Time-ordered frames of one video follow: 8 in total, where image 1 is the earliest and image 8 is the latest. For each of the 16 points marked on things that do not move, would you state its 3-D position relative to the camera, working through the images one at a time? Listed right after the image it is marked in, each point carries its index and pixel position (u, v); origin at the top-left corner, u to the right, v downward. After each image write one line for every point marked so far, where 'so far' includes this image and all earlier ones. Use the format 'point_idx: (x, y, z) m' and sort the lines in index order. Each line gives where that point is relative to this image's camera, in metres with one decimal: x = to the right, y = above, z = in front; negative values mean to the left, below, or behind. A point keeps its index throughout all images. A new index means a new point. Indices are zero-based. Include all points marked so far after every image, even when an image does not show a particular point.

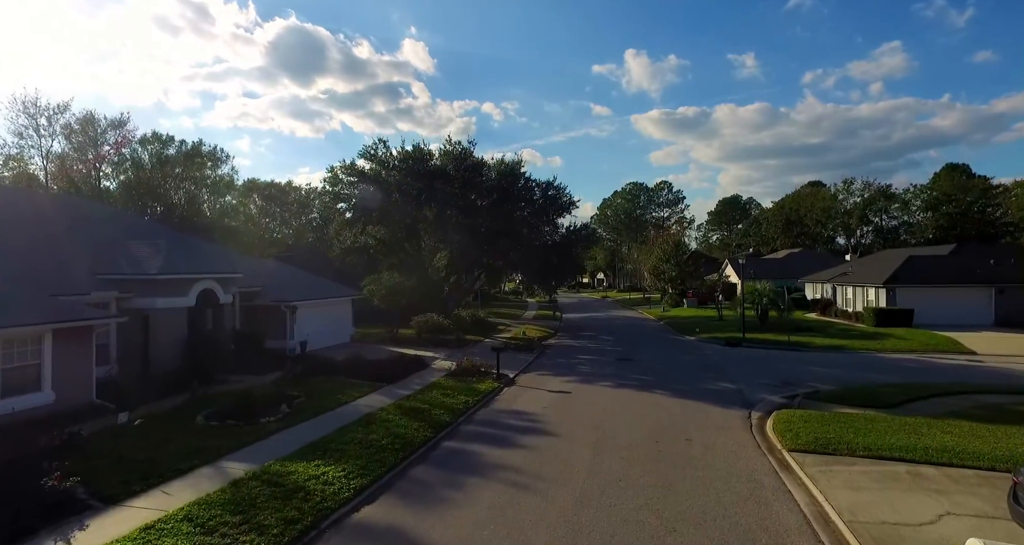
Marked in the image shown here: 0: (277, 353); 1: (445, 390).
0: (-7.4, -2.5, +17.8) m
1: (-1.7, -3.0, +14.4) m
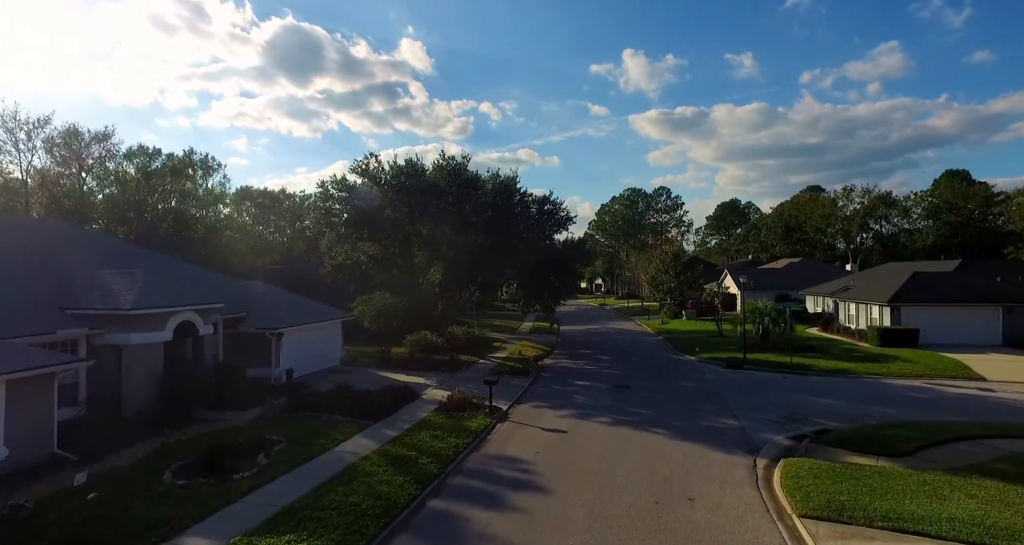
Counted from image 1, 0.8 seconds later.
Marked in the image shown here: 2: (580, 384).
0: (-7.6, -3.4, +17.1) m
1: (-1.9, -3.8, +13.7) m
2: (+2.4, -4.0, +19.8) m
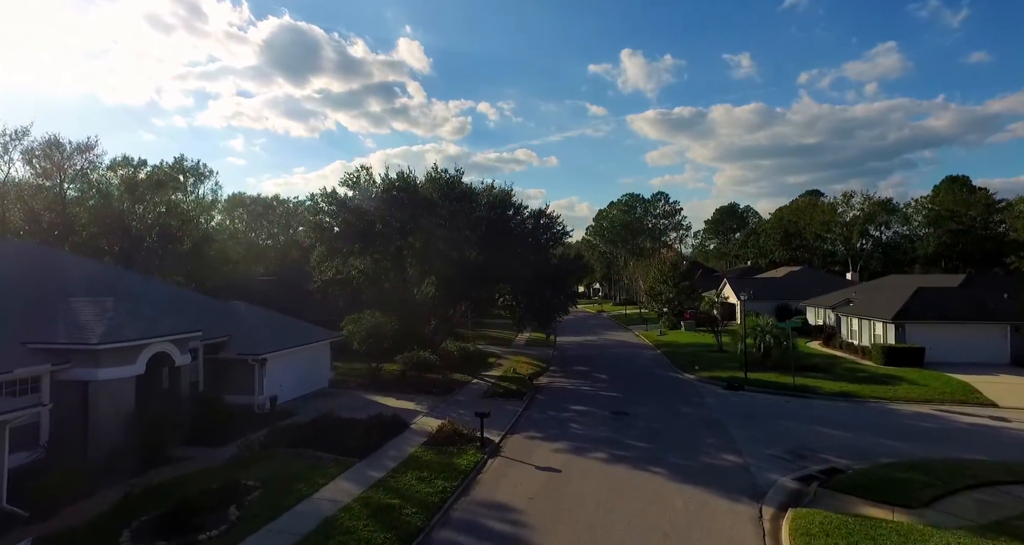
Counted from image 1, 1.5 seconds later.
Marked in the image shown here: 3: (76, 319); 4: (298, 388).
0: (-7.8, -4.1, +16.3) m
1: (-2.1, -4.6, +13.0) m
2: (+2.2, -4.7, +19.1) m
3: (-10.1, -1.1, +13.1) m
4: (-7.4, -4.0, +19.5) m
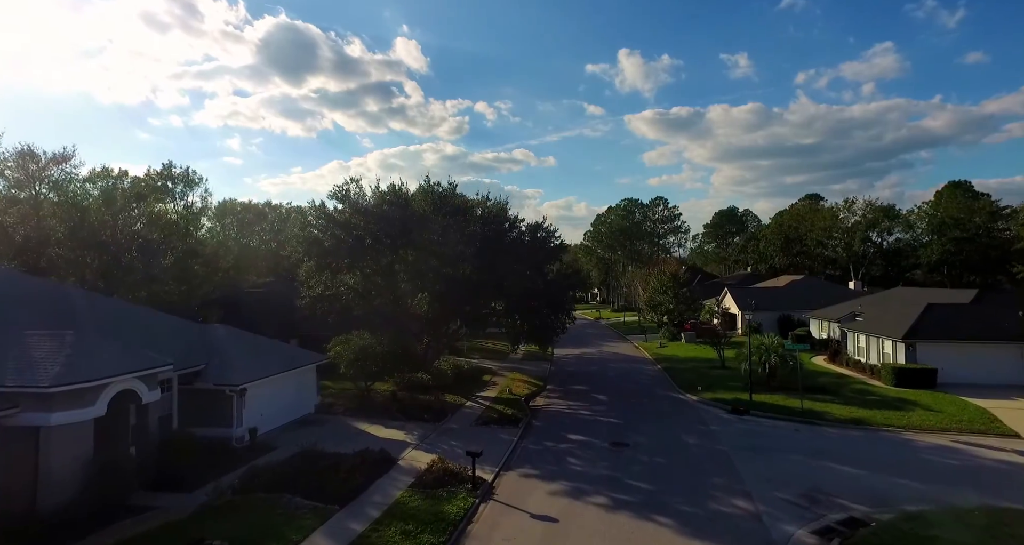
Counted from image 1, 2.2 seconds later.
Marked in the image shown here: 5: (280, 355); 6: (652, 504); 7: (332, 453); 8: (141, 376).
0: (-8.0, -4.8, +15.3) m
1: (-2.2, -5.3, +12.0) m
2: (+2.0, -5.4, +18.1) m
3: (-10.3, -1.8, +12.1) m
4: (-7.6, -4.7, +18.4) m
5: (-8.0, -2.8, +19.4) m
6: (+3.3, -5.4, +13.1) m
7: (-5.0, -5.1, +15.8) m
8: (-8.7, -2.4, +13.2) m
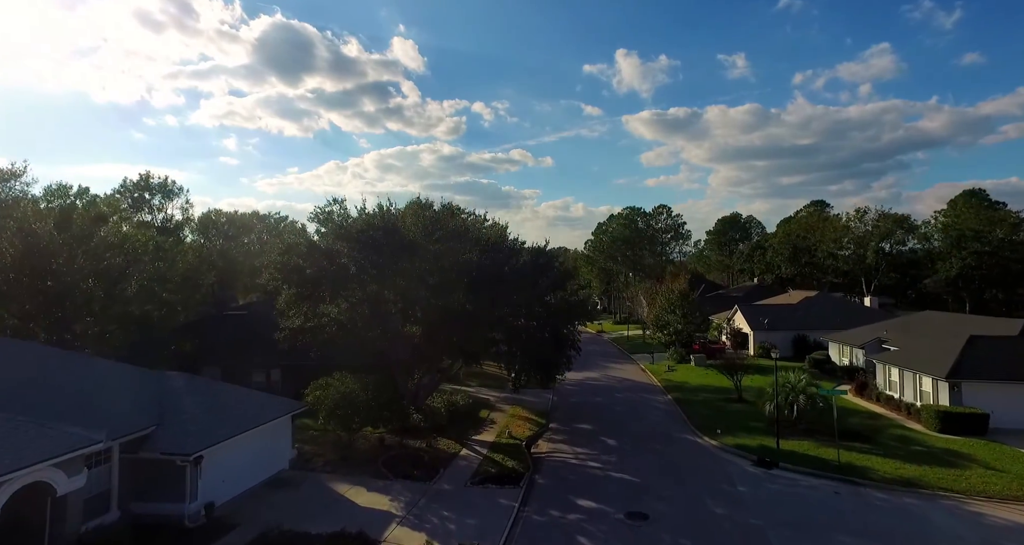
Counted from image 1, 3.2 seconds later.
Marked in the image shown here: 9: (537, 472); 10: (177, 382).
0: (-7.9, -6.0, +12.9) m
1: (-2.2, -6.5, +9.6) m
2: (+2.0, -6.6, +15.8) m
3: (-10.2, -3.0, +9.6) m
4: (-7.5, -5.9, +16.0) m
5: (-8.0, -4.0, +17.0) m
6: (+3.3, -6.6, +10.7) m
7: (-5.0, -6.3, +13.4) m
8: (-8.7, -3.6, +10.8) m
9: (+0.9, -6.7, +19.0) m
10: (-9.8, -3.2, +16.5) m
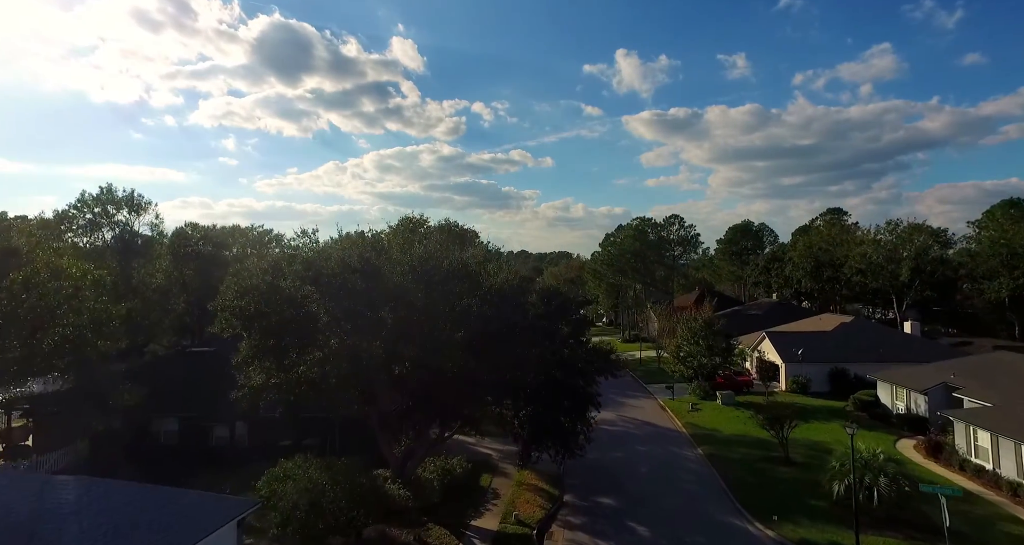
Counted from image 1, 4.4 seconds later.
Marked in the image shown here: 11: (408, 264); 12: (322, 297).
0: (-7.7, -7.5, +8.7) m
1: (-1.9, -8.0, +5.5) m
2: (+2.3, -8.2, +11.6) m
3: (-10.0, -4.6, +5.5) m
4: (-7.3, -7.5, +11.9) m
5: (-7.7, -5.6, +12.9) m
6: (+3.6, -8.2, +6.6) m
7: (-4.7, -7.8, +9.3) m
8: (-8.4, -5.2, +6.7) m
9: (+1.2, -8.2, +14.9) m
10: (-9.5, -4.7, +12.4) m
11: (-3.4, +0.4, +18.2) m
12: (-5.9, -0.6, +17.5) m
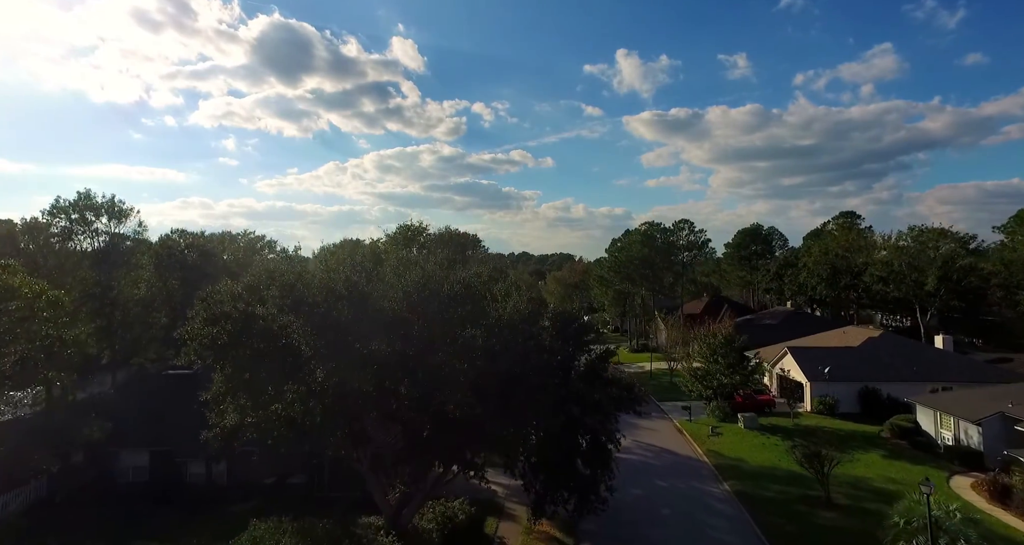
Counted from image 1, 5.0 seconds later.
0: (-7.4, -8.2, +6.3) m
1: (-1.6, -8.7, +3.1) m
2: (+2.6, -8.9, +9.2) m
3: (-9.7, -5.3, +3.1) m
4: (-7.0, -8.2, +9.5) m
5: (-7.4, -6.3, +10.5) m
6: (+3.9, -8.9, +4.2) m
7: (-4.4, -8.5, +6.9) m
8: (-8.1, -5.9, +4.3) m
9: (+1.5, -8.9, +12.5) m
10: (-9.2, -5.4, +10.0) m
11: (-3.1, -0.3, +15.8) m
12: (-5.6, -1.3, +15.1) m
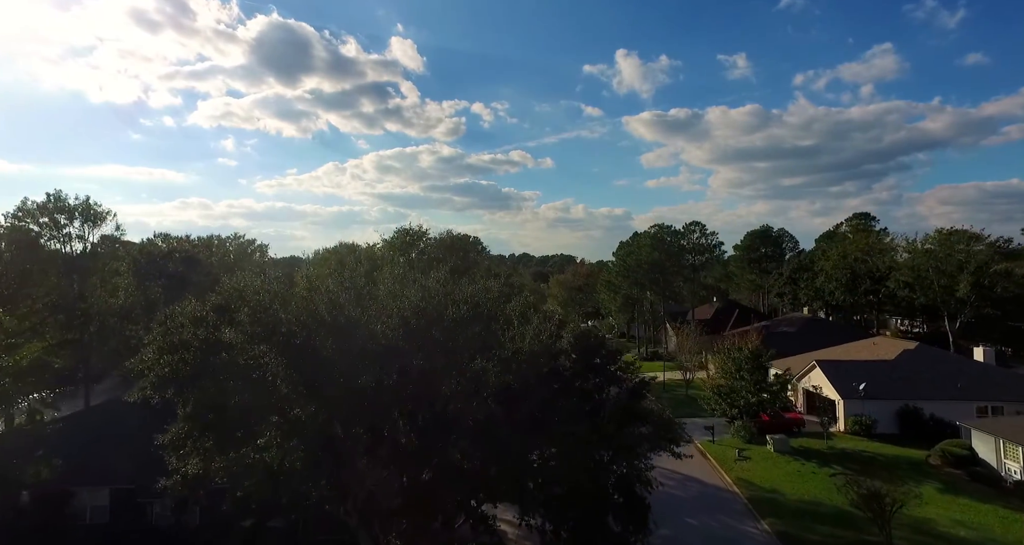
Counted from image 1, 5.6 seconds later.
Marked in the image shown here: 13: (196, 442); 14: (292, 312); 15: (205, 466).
0: (-7.0, -8.7, +3.6) m
1: (-1.2, -9.2, +0.4) m
2: (+3.0, -9.3, +6.5) m
3: (-9.2, -5.7, +0.4) m
4: (-6.5, -8.6, +6.8) m
5: (-7.0, -6.7, +7.8) m
6: (+4.3, -9.3, +1.5) m
7: (-4.0, -9.0, +4.2) m
8: (-7.7, -6.3, +1.6) m
9: (+1.9, -9.4, +9.8) m
10: (-8.8, -5.9, +7.3) m
11: (-2.7, -0.7, +13.1) m
12: (-5.2, -1.8, +12.4) m
13: (-7.8, -4.1, +13.8) m
14: (-5.1, -0.7, +13.0) m
15: (-7.6, -4.7, +13.9) m
